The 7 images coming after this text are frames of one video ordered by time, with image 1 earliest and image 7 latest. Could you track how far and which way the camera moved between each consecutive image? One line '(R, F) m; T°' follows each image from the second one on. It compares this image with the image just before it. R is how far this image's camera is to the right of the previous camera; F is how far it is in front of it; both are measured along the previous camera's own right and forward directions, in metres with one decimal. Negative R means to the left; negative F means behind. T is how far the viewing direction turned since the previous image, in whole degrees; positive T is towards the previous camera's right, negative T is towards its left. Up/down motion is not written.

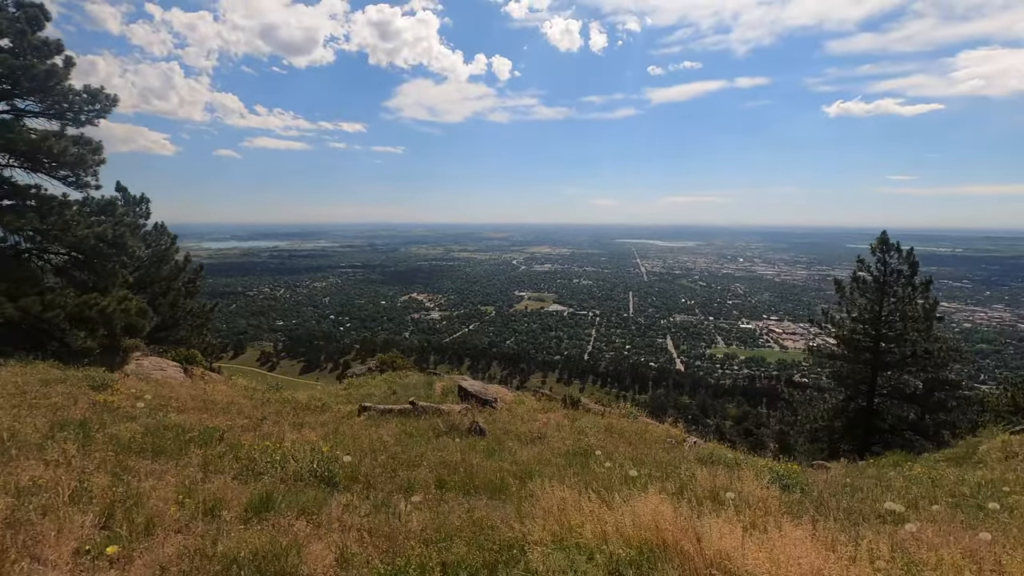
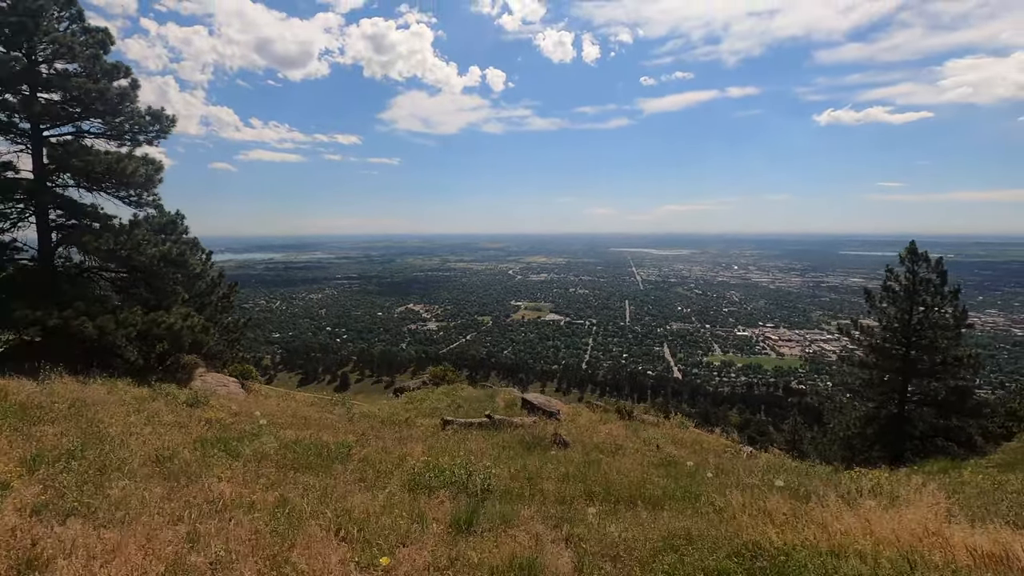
(-1.3, -0.2) m; 0°
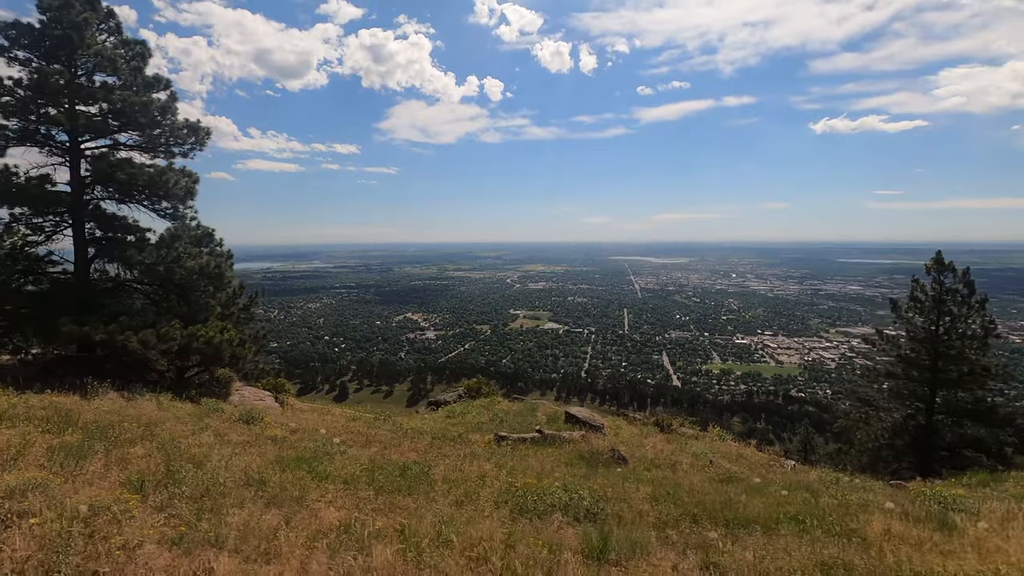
(-0.9, +0.1) m; 0°
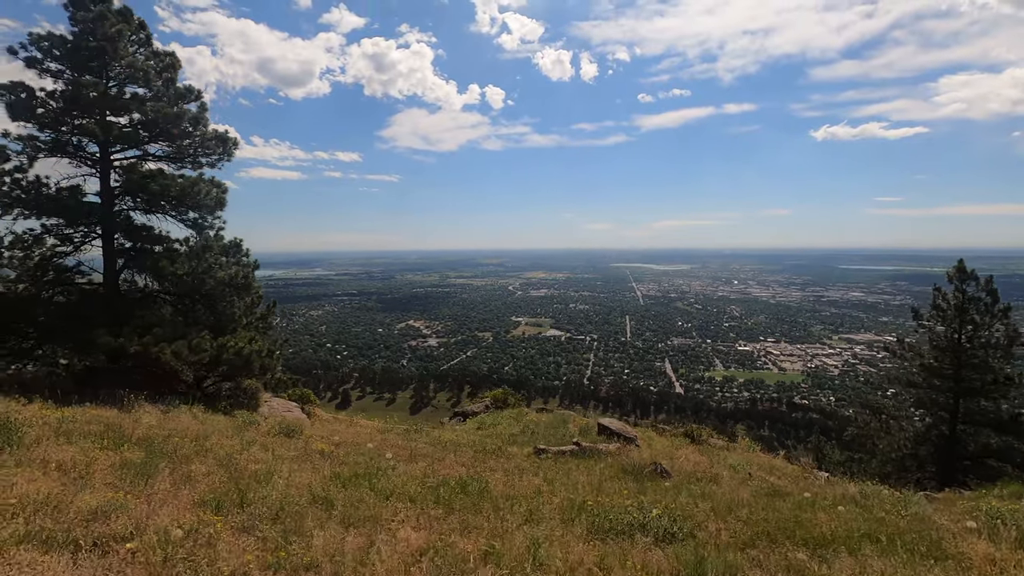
(-0.6, +0.1) m; 0°
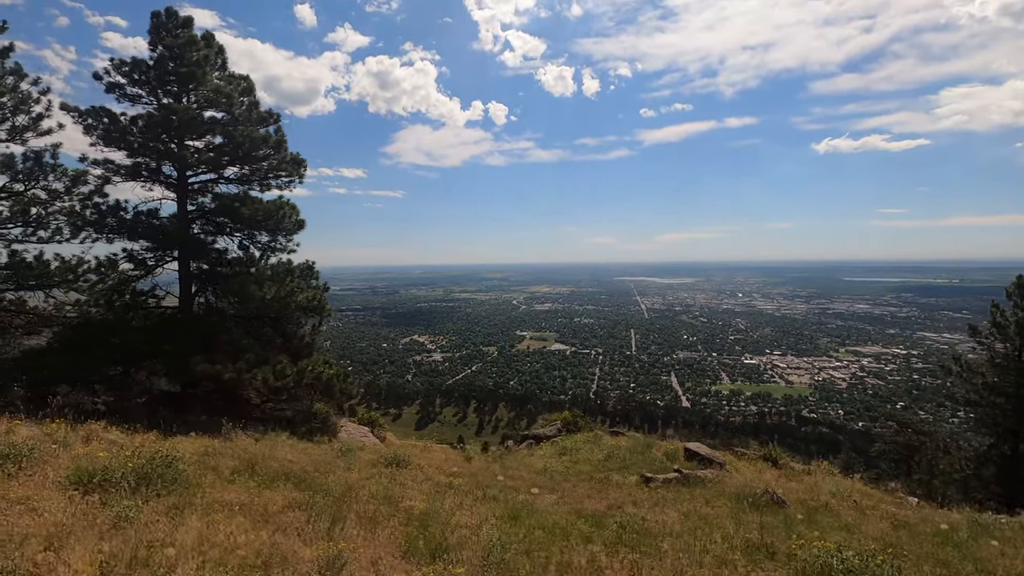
(-1.5, +0.1) m; 0°
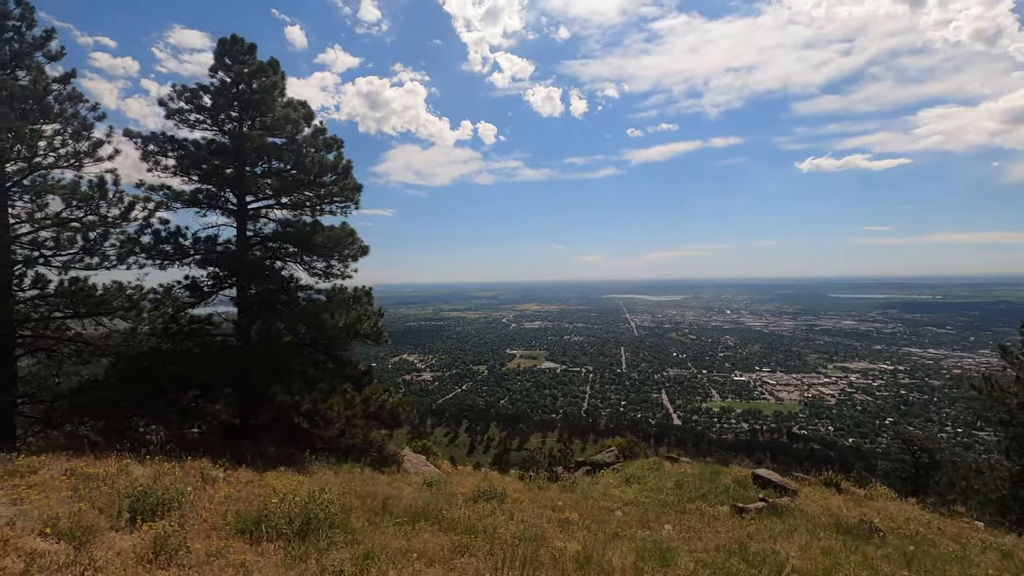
(-1.5, +0.1) m; +1°
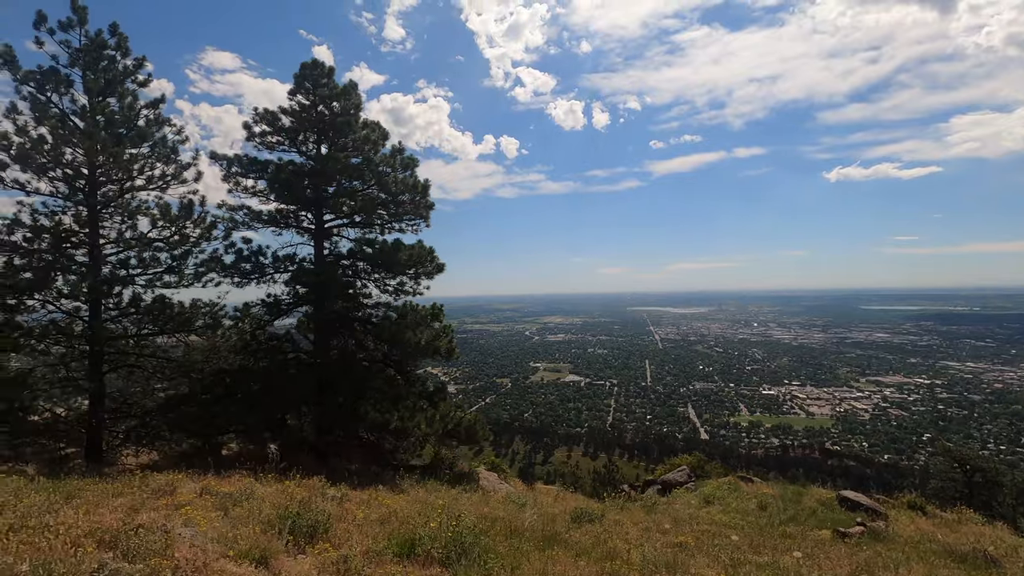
(-1.0, 0.0) m; -2°
